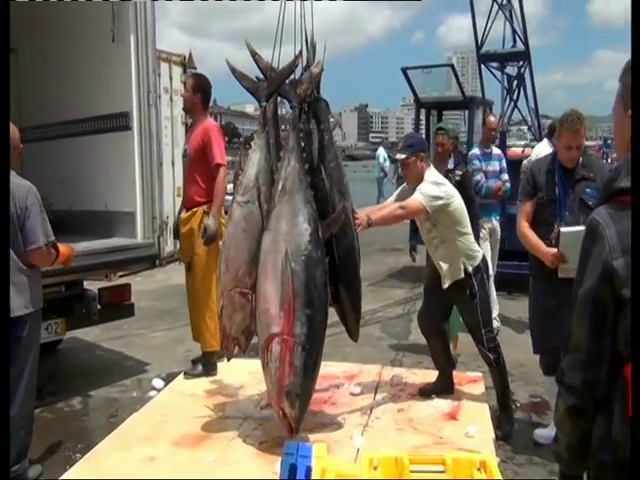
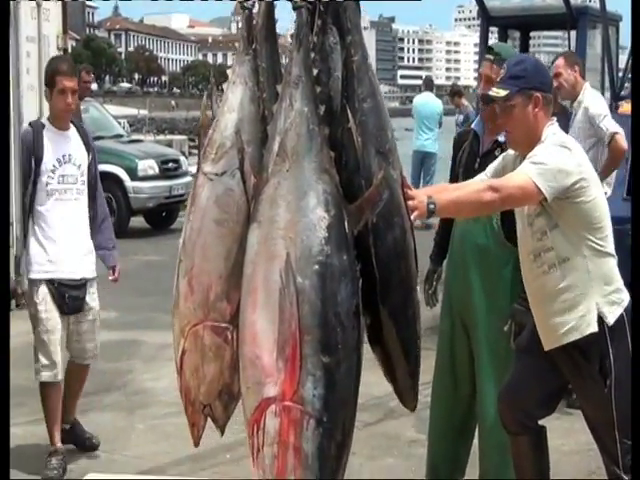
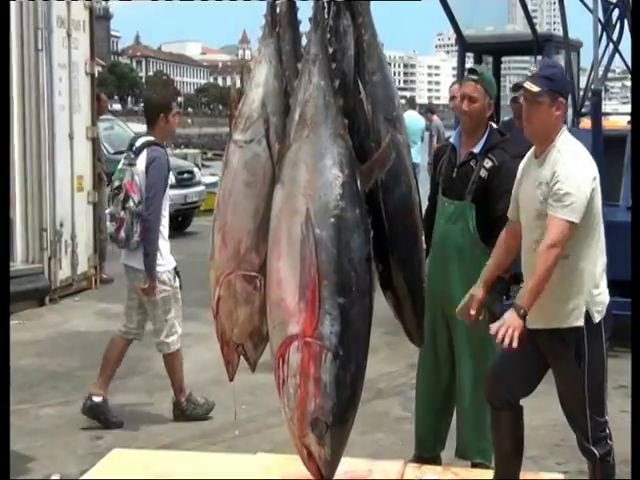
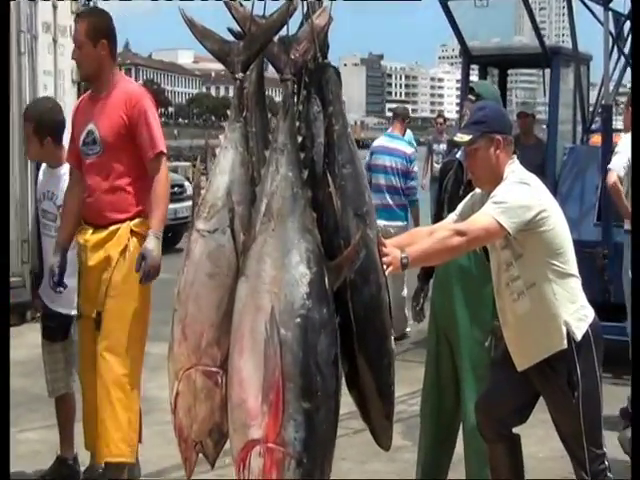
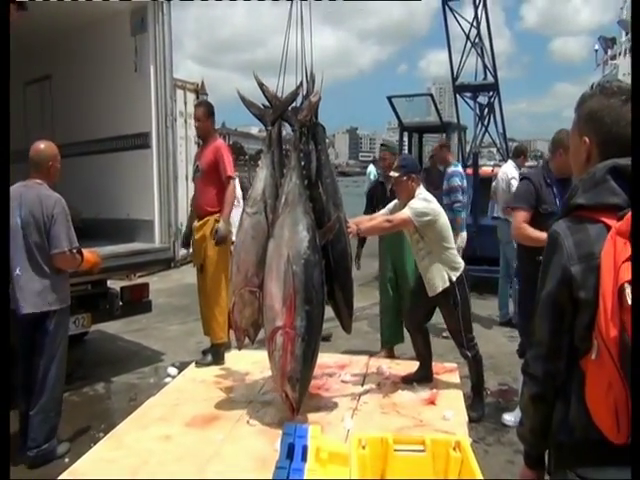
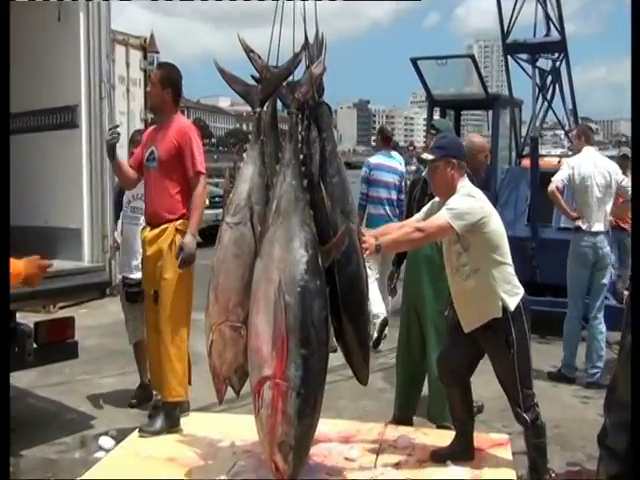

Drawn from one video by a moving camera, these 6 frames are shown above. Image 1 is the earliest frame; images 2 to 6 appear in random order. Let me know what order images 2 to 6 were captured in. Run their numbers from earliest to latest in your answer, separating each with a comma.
5, 6, 4, 2, 3
